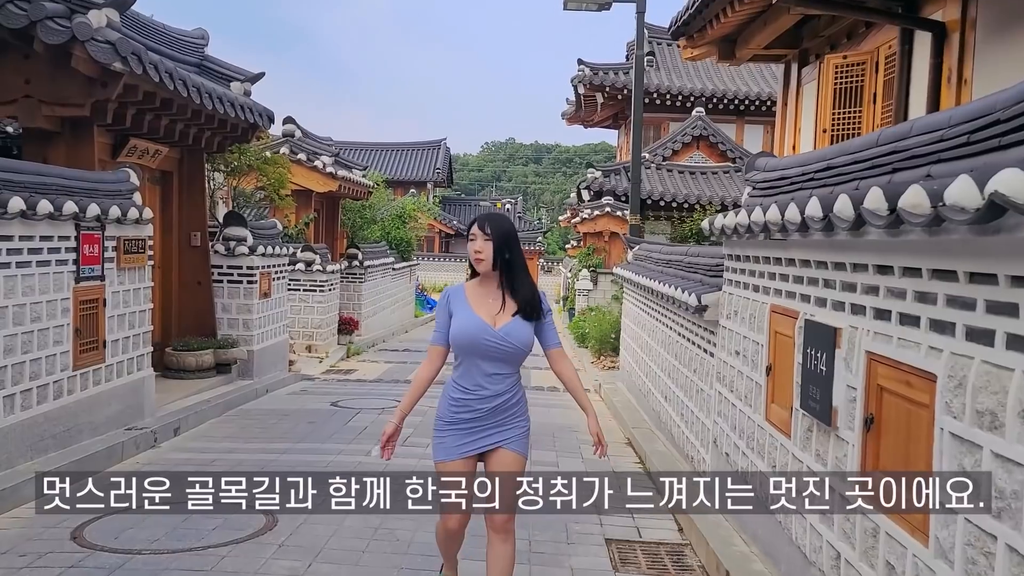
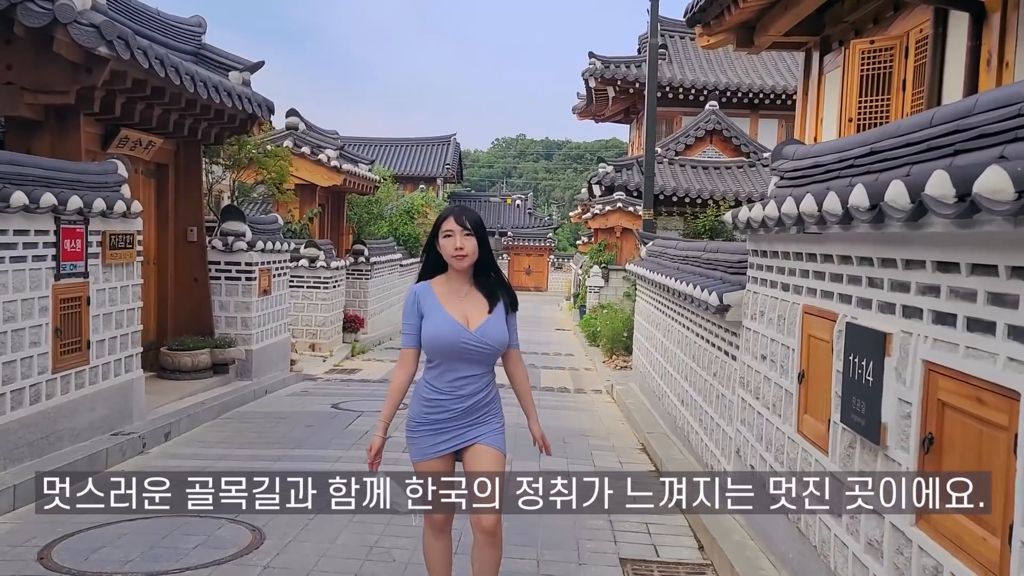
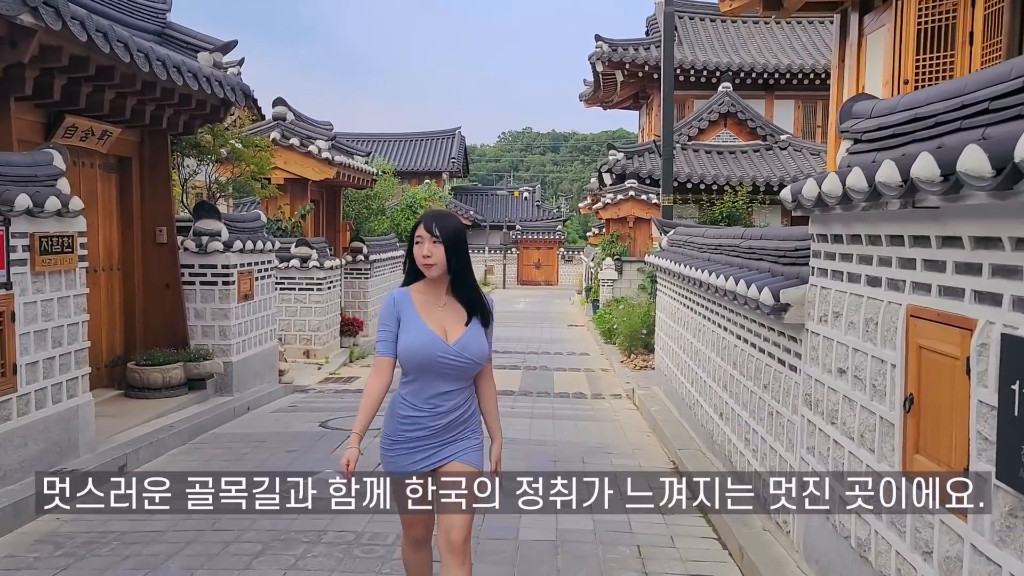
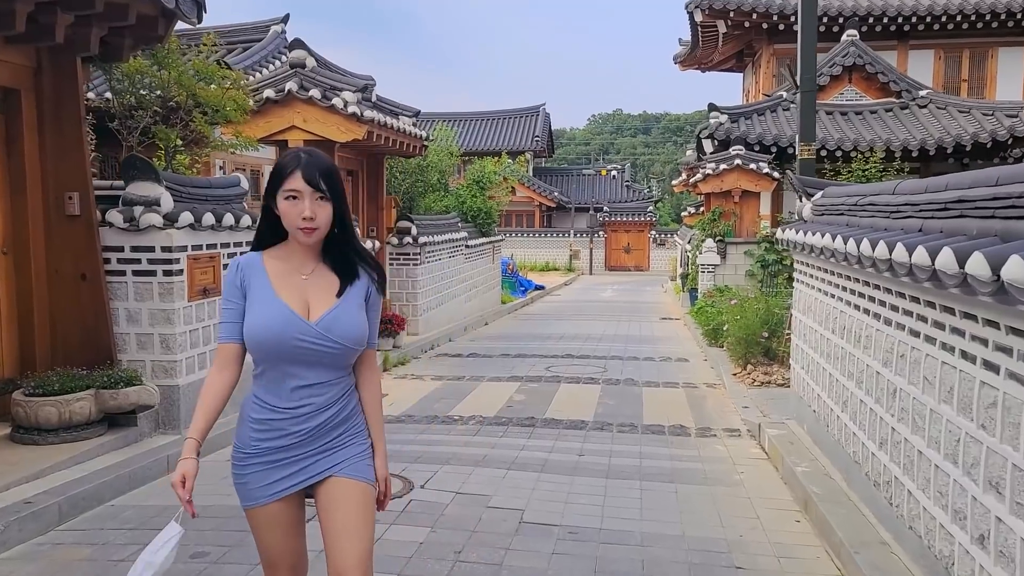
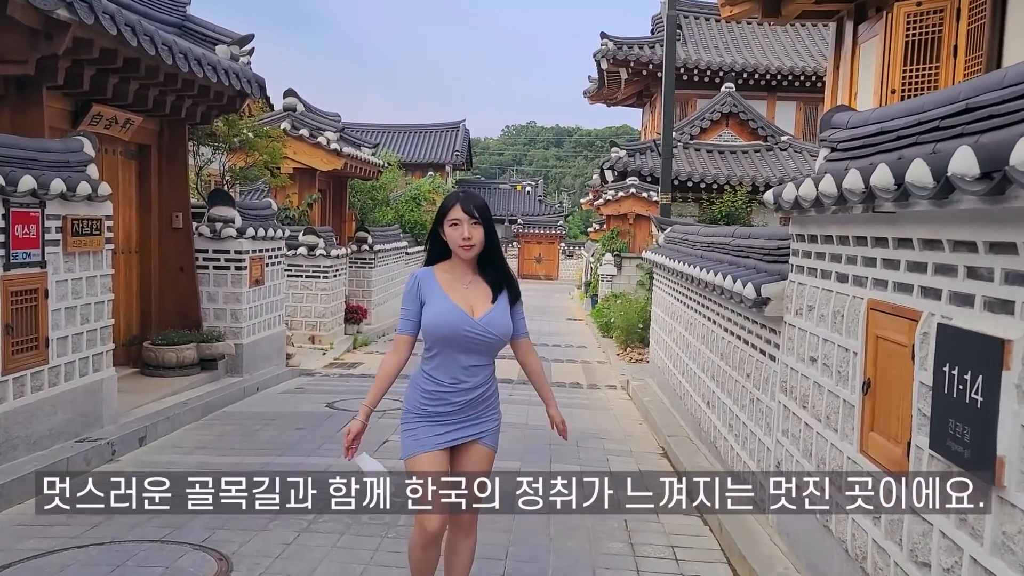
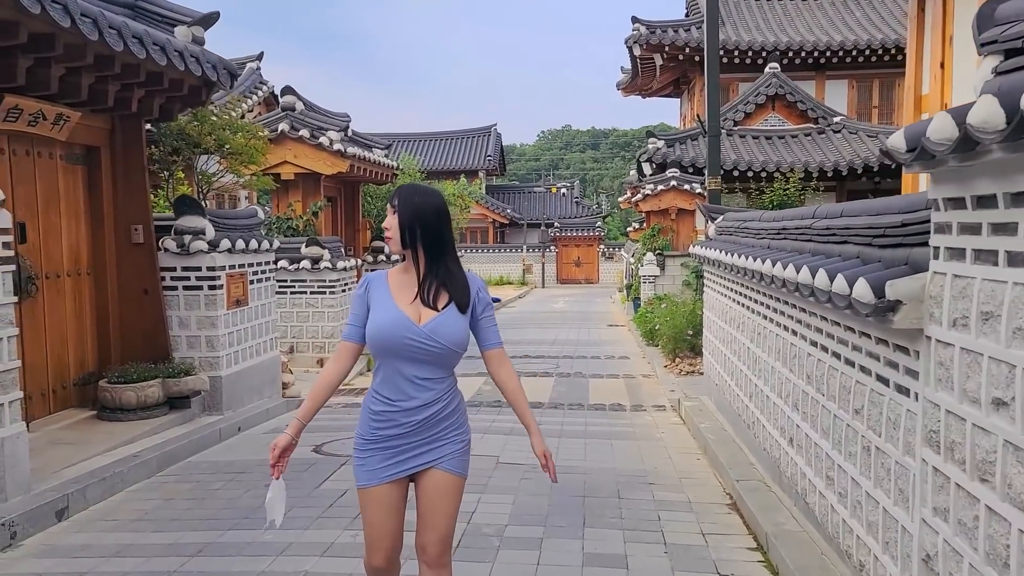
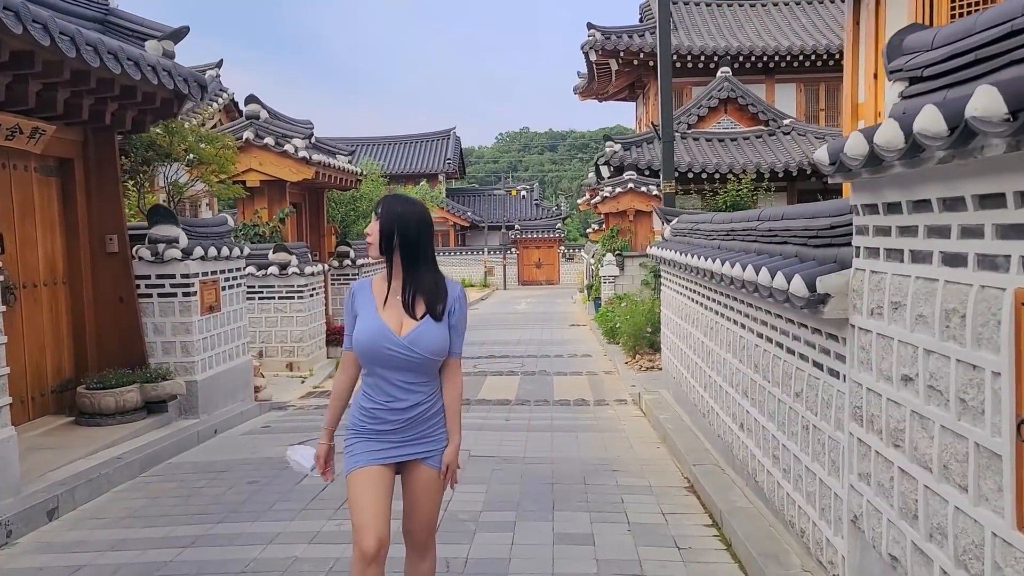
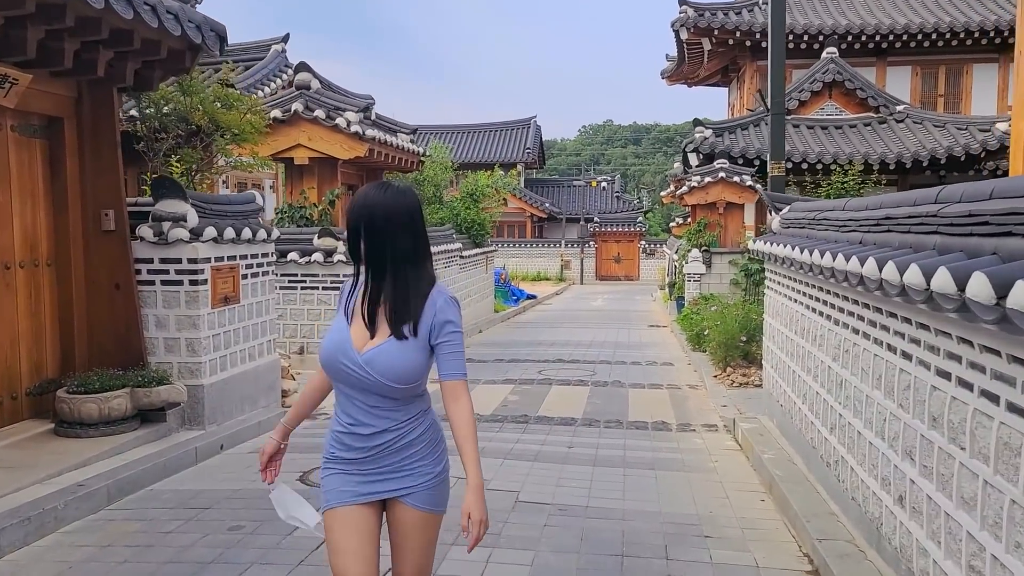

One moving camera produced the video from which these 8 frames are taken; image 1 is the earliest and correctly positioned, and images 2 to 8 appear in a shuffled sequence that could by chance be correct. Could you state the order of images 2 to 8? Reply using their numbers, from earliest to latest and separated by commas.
2, 5, 3, 7, 6, 8, 4
